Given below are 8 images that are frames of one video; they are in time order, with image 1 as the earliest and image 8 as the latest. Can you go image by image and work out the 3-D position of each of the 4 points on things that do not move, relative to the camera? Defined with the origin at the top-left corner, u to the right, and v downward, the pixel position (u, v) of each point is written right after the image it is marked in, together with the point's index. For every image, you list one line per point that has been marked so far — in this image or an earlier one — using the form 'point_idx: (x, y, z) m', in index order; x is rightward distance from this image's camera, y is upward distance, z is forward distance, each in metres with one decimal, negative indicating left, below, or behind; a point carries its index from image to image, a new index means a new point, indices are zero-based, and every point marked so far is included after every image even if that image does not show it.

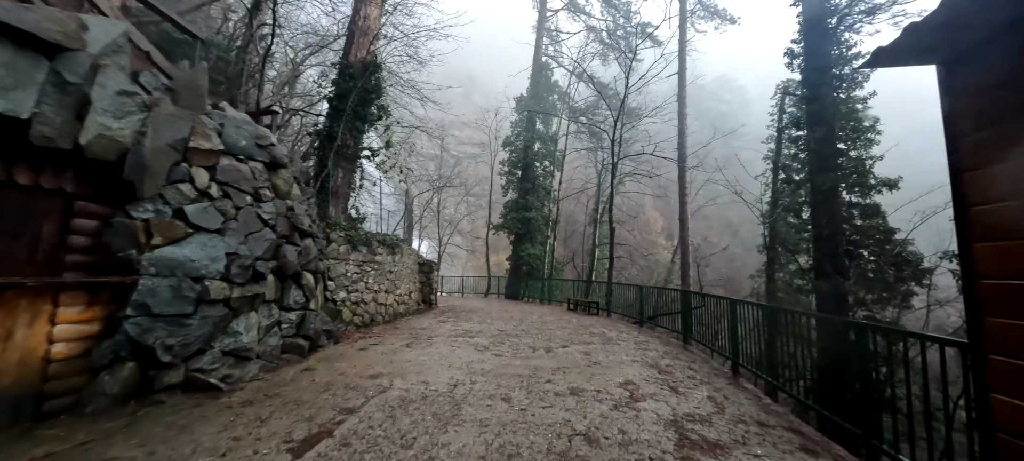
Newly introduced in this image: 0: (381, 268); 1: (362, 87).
0: (-2.7, -0.8, +7.9) m
1: (-3.7, +3.5, +9.4) m
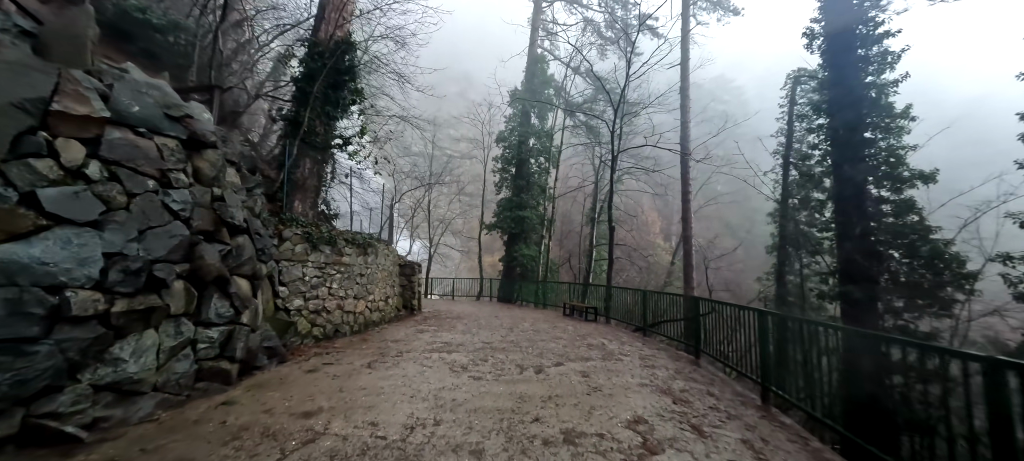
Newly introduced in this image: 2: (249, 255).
0: (-2.9, -0.7, +6.9) m
1: (-3.9, +3.5, +8.3) m
2: (-3.1, -0.3, +4.5) m
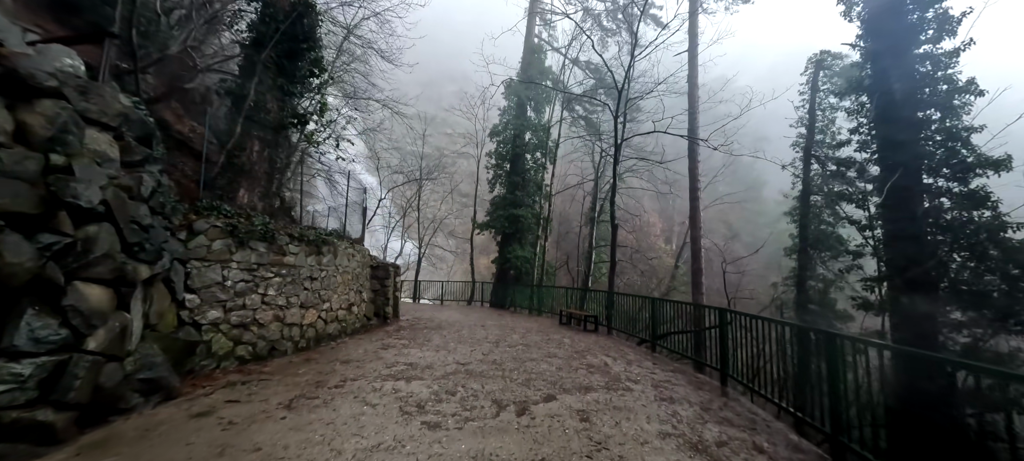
0: (-3.2, -0.6, +5.6) m
1: (-4.1, +3.6, +7.1) m
2: (-3.4, -0.2, +3.2) m
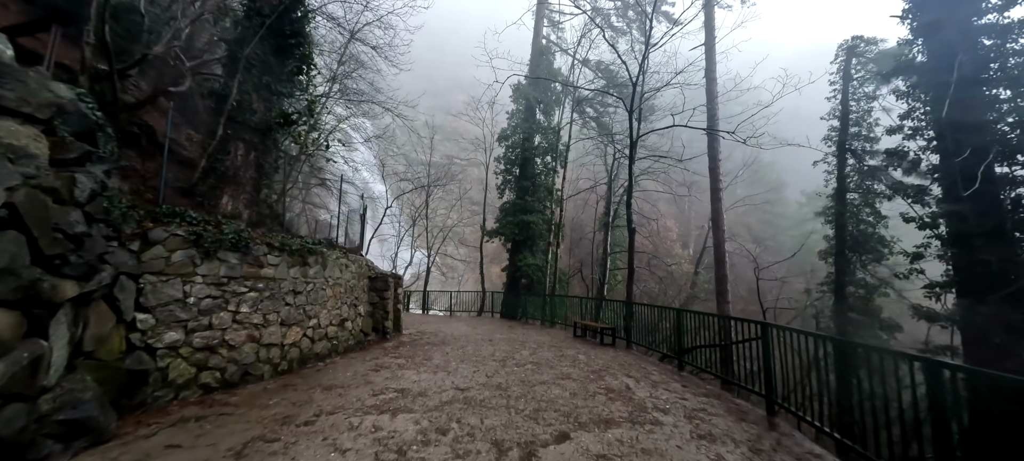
0: (-3.1, -0.8, +5.0) m
1: (-4.1, +3.5, +6.6) m
2: (-3.4, -0.2, +2.6) m
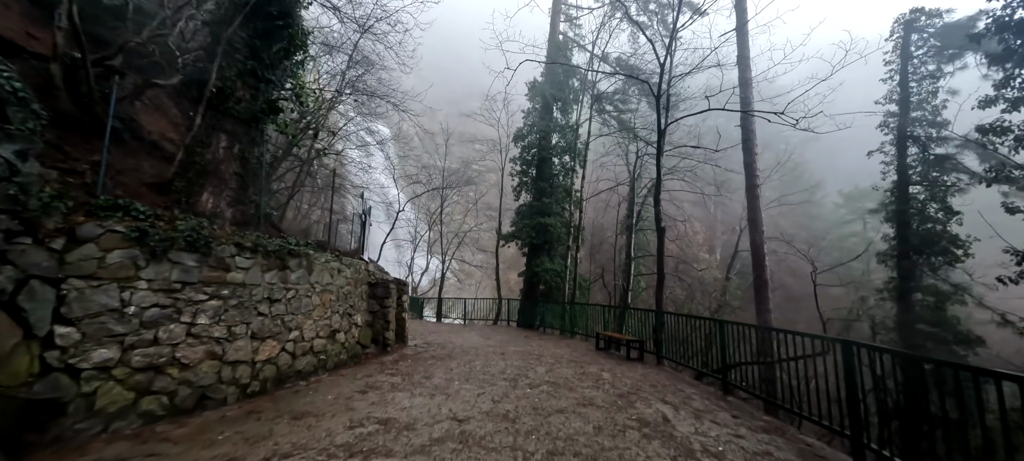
0: (-3.0, -0.7, +4.3) m
1: (-3.9, +3.5, +6.0) m
2: (-3.4, -0.2, +1.9) m
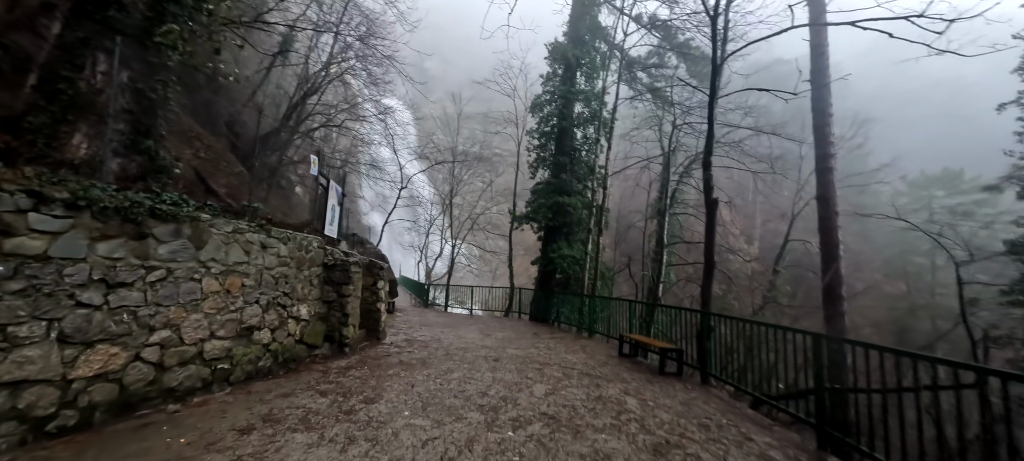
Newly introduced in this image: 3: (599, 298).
0: (-3.3, -0.3, +2.7) m
1: (-4.0, +4.0, +4.3) m
2: (-3.8, +0.2, +0.3) m
3: (+2.4, -1.8, +10.2) m
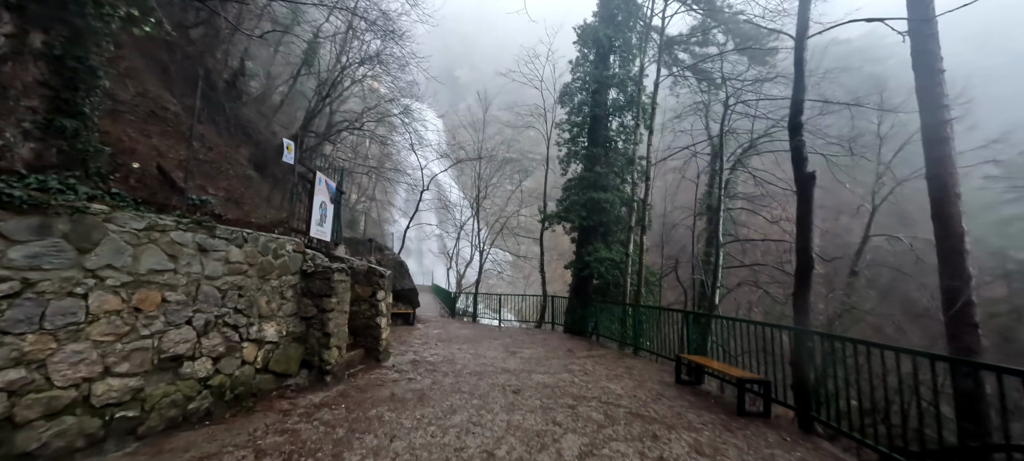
0: (-3.3, -0.3, +1.7) m
1: (-4.0, +3.9, +3.5) m
2: (-4.1, +0.2, -0.6) m
3: (+3.0, -1.7, +8.6) m
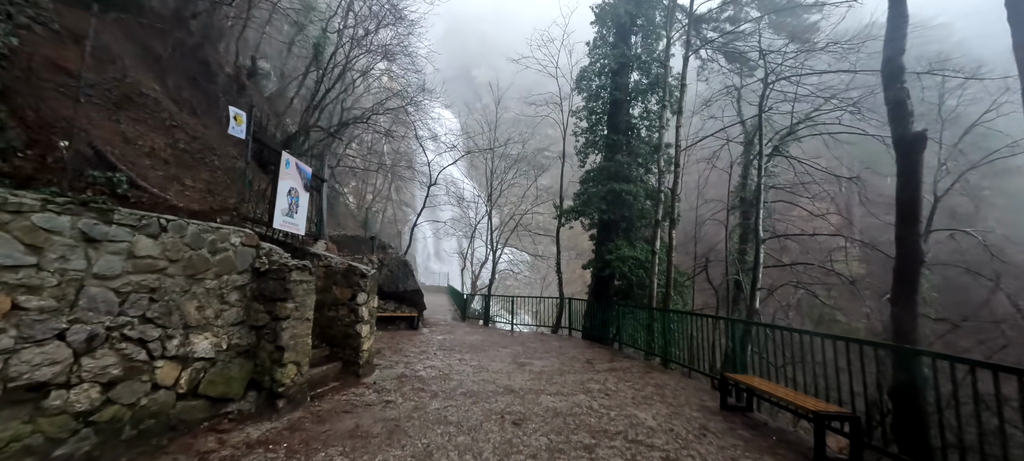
0: (-3.5, -0.2, +0.9) m
1: (-4.1, +4.0, +2.7) m
2: (-4.3, +0.4, -1.4) m
3: (+3.2, -1.6, +7.5) m
